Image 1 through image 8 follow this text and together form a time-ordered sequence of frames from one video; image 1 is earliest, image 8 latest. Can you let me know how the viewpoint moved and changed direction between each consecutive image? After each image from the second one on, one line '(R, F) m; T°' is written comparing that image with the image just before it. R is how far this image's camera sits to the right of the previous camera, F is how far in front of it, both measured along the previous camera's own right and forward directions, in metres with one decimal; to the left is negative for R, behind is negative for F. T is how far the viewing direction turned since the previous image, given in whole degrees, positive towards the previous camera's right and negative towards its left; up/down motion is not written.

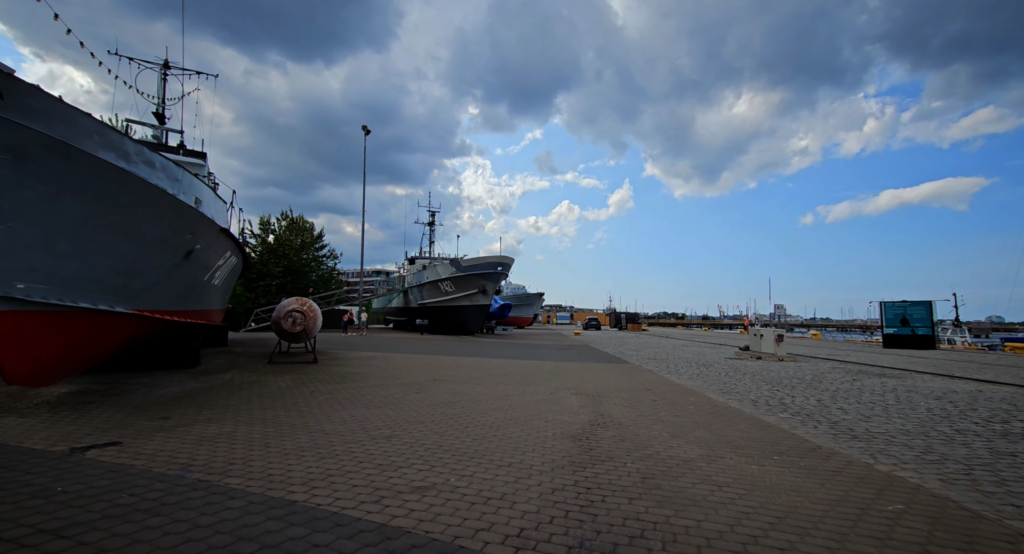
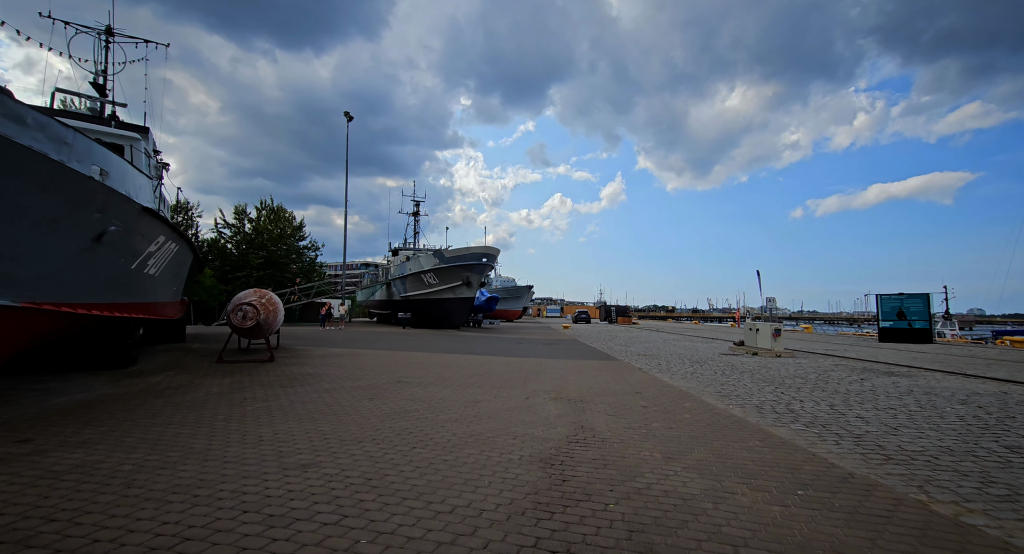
(+0.3, +1.0) m; +1°
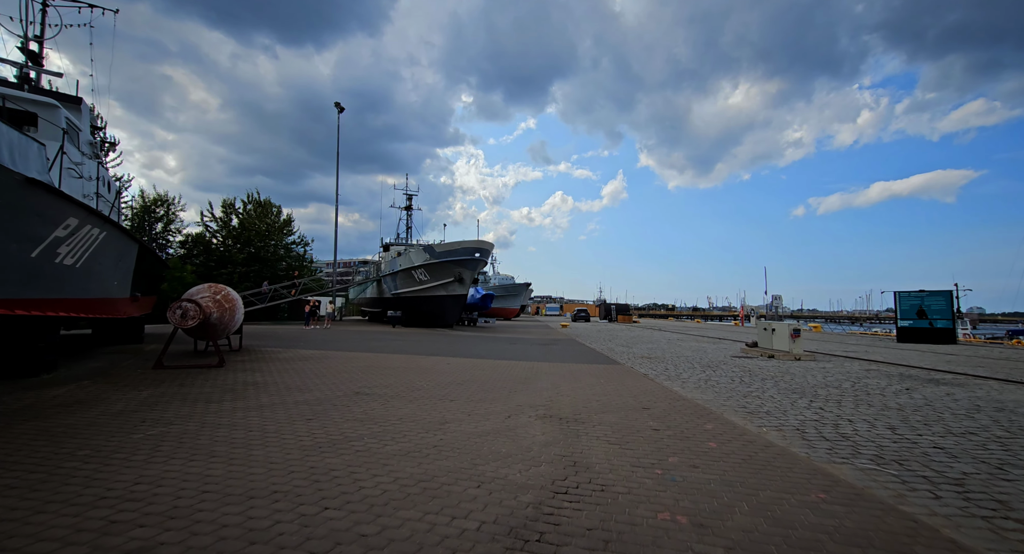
(+0.3, +1.4) m; 0°
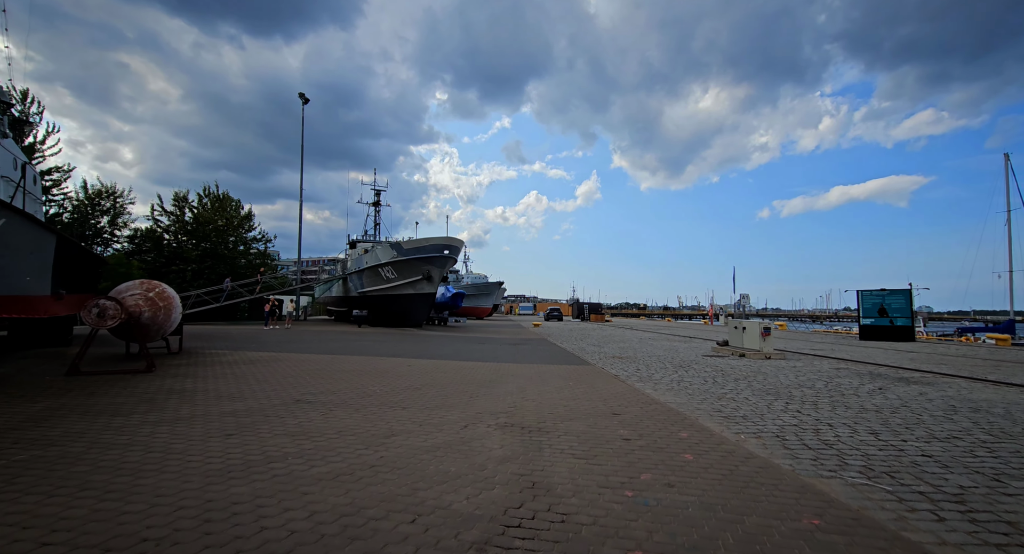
(+0.2, +0.6) m; +3°
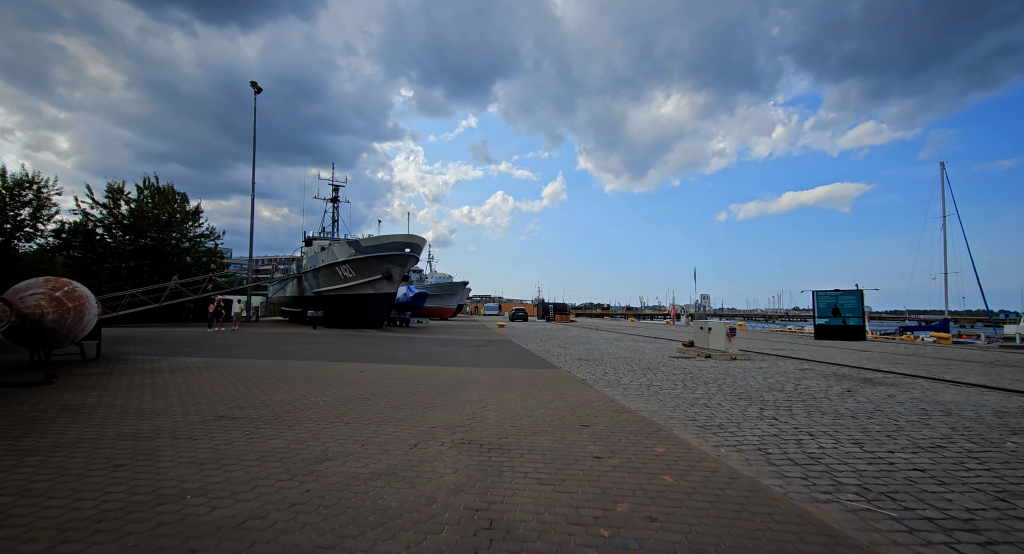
(+0.1, +0.6) m; +4°
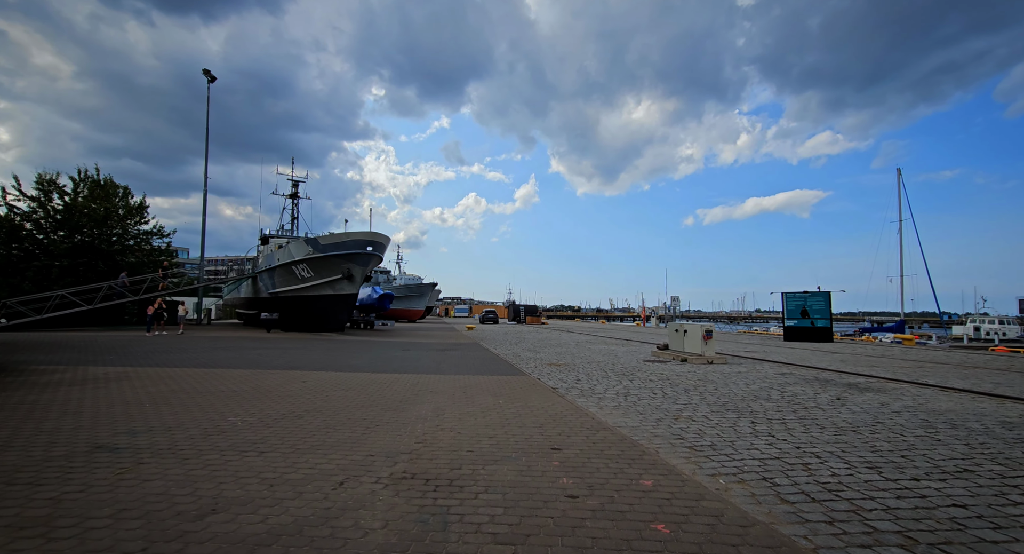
(+0.2, +0.9) m; +4°
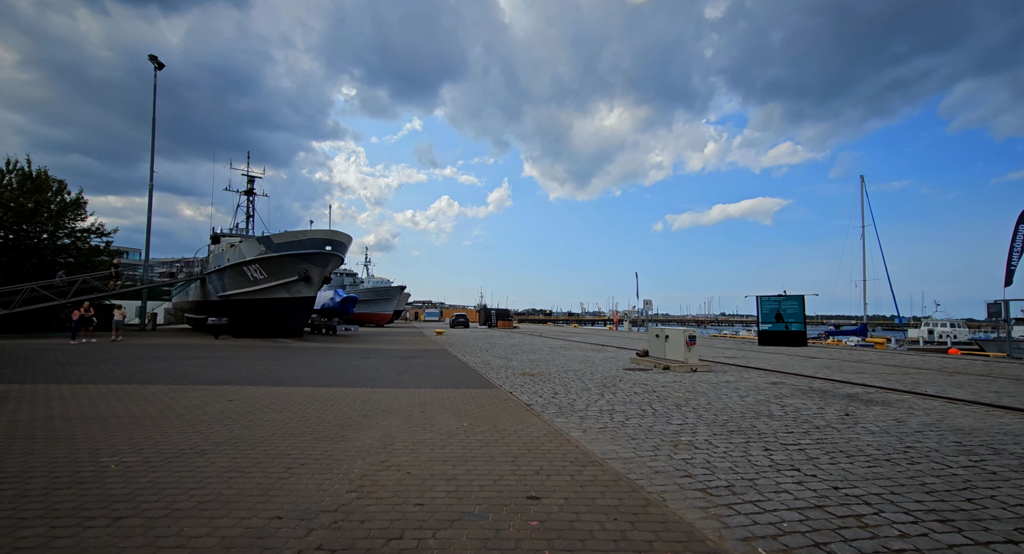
(+0.1, +1.1) m; +4°
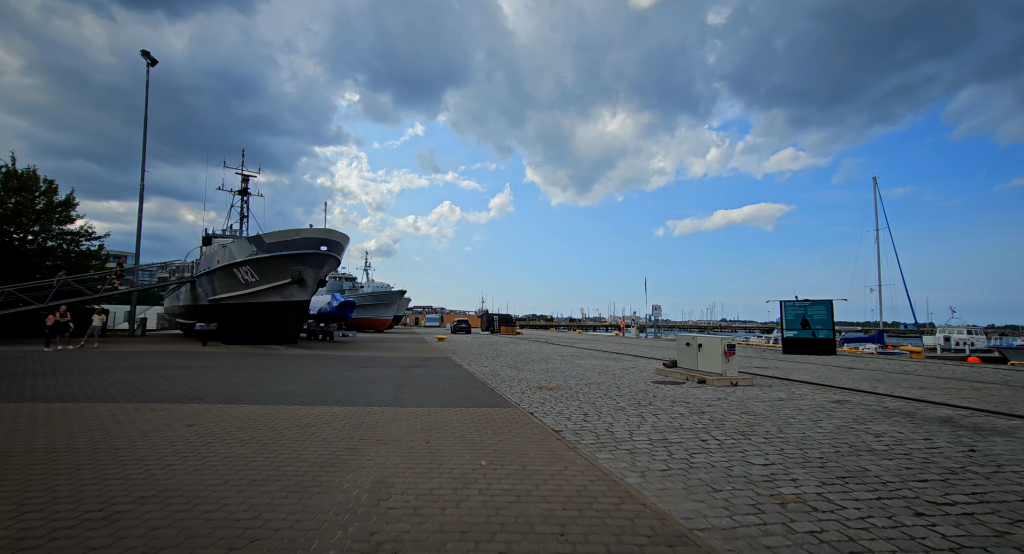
(-0.3, +1.4) m; 0°
